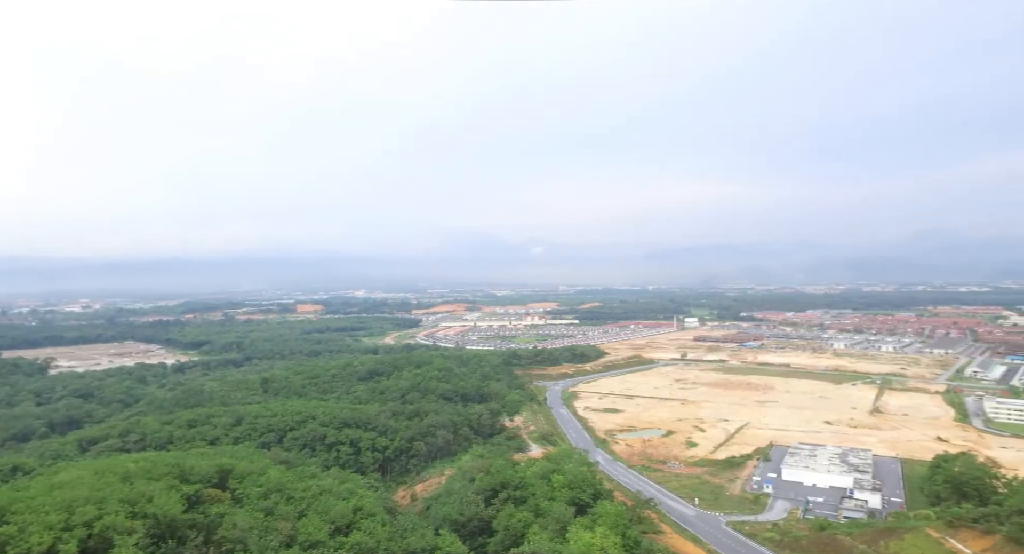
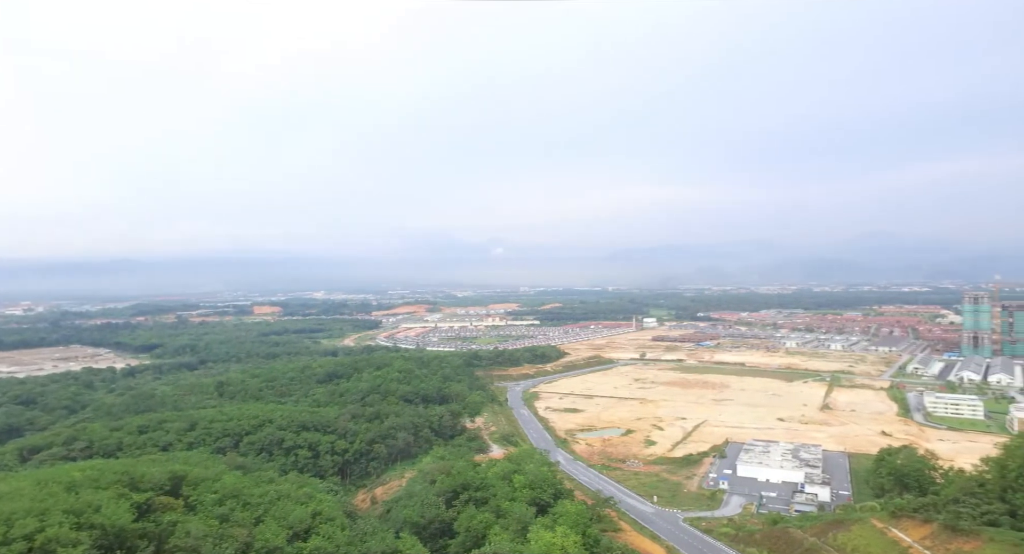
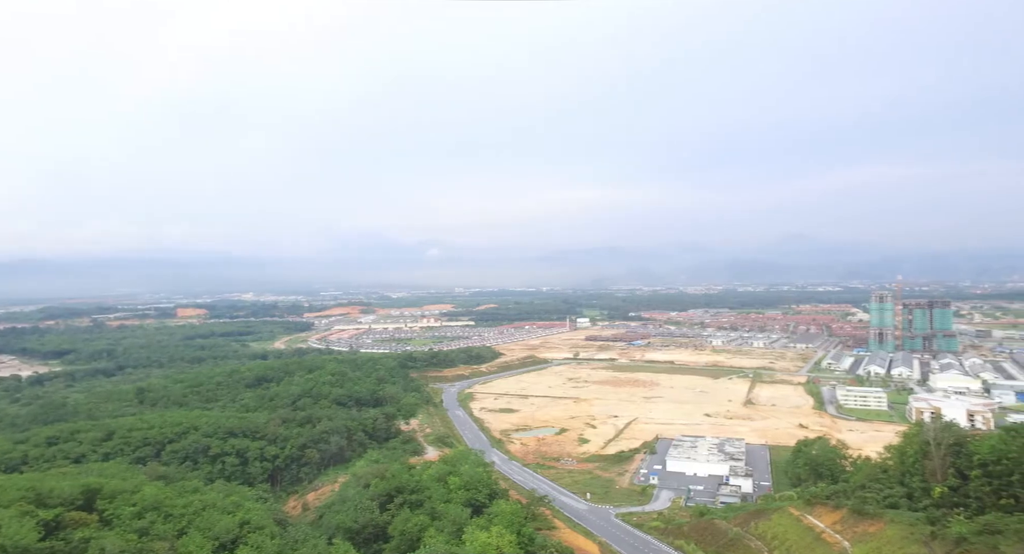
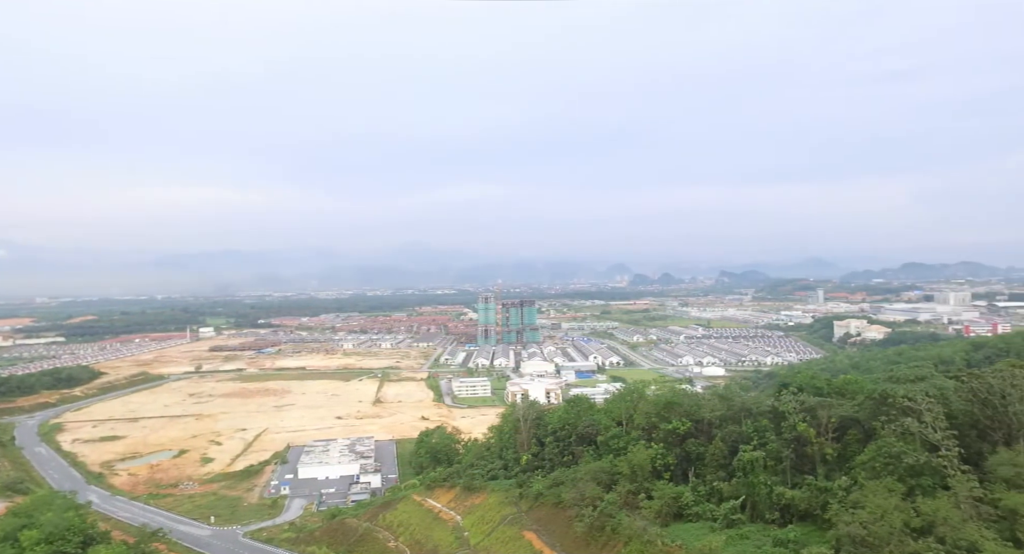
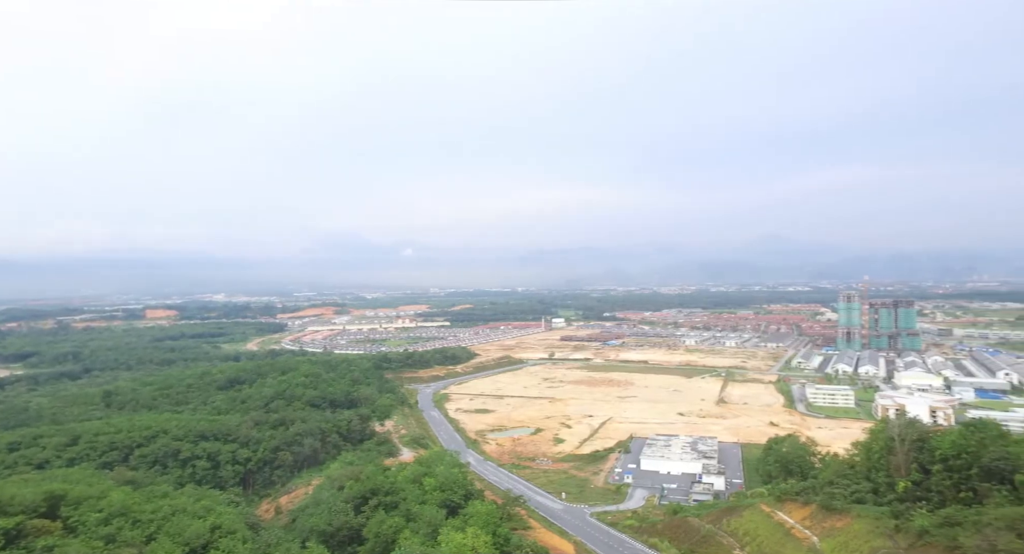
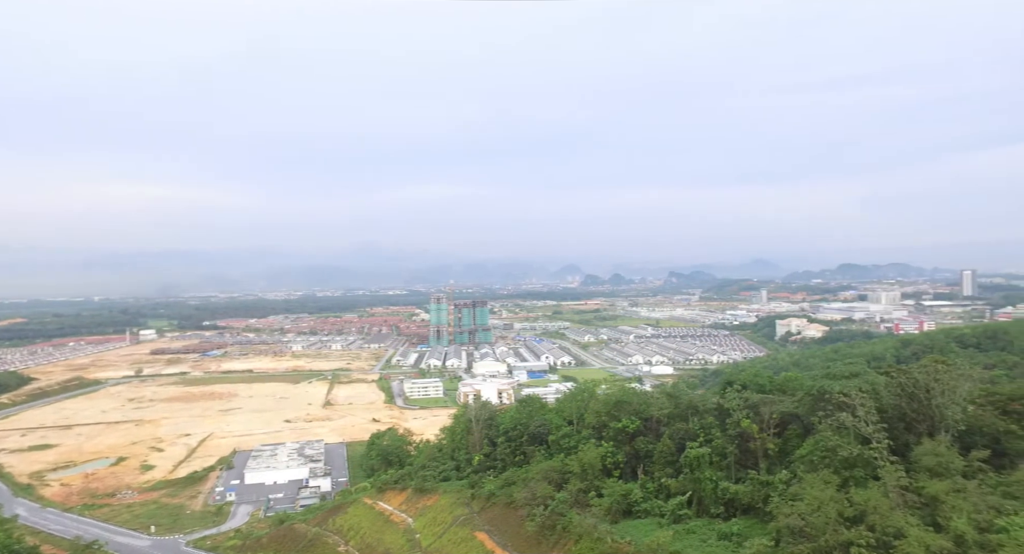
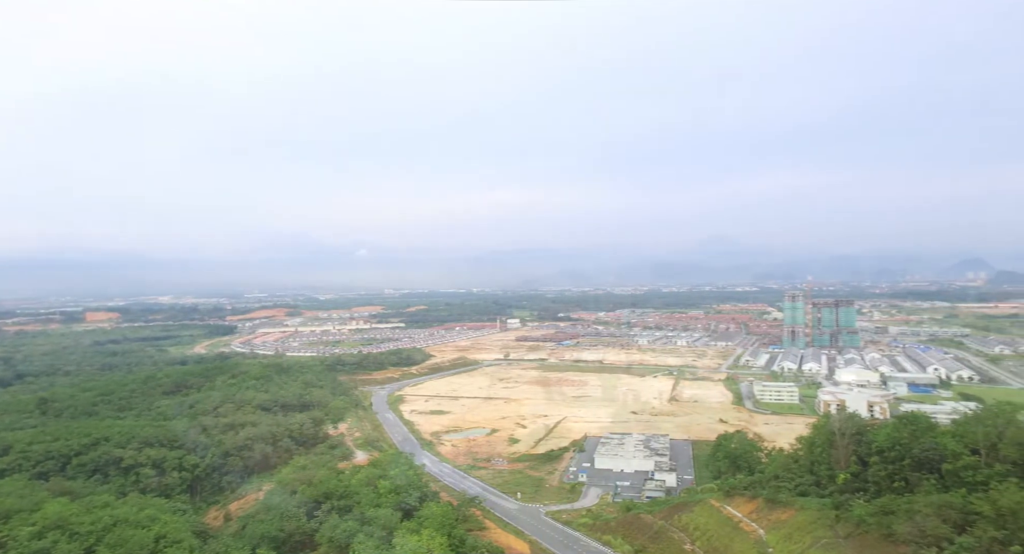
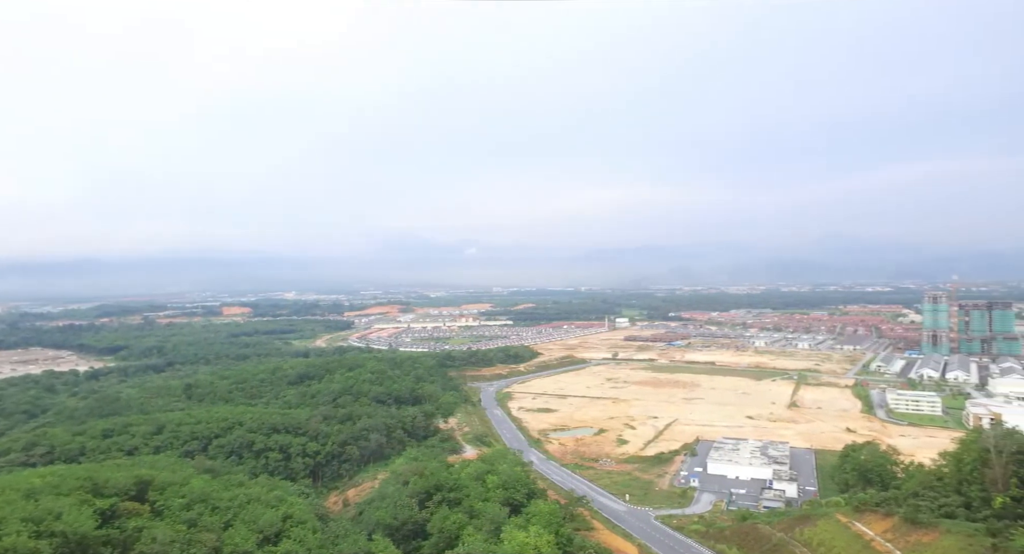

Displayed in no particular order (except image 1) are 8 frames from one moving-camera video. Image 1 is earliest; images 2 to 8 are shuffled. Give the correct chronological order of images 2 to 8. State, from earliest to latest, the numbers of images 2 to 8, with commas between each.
2, 8, 3, 5, 7, 4, 6
